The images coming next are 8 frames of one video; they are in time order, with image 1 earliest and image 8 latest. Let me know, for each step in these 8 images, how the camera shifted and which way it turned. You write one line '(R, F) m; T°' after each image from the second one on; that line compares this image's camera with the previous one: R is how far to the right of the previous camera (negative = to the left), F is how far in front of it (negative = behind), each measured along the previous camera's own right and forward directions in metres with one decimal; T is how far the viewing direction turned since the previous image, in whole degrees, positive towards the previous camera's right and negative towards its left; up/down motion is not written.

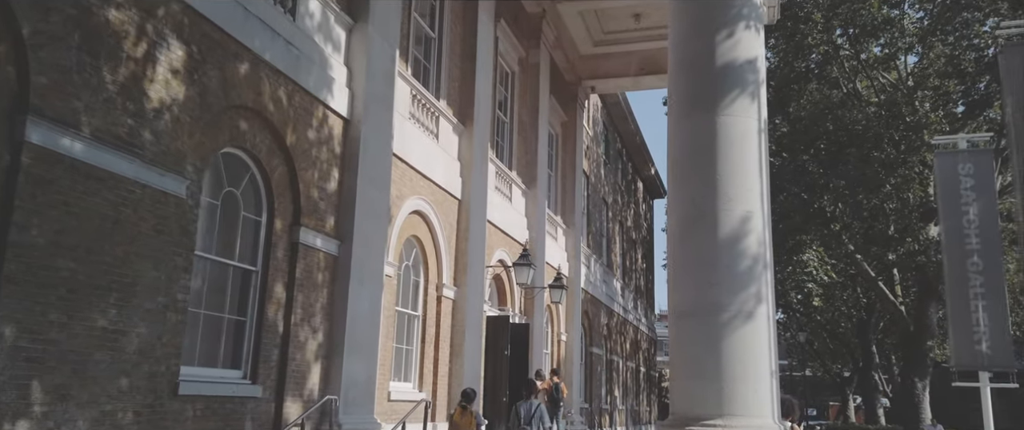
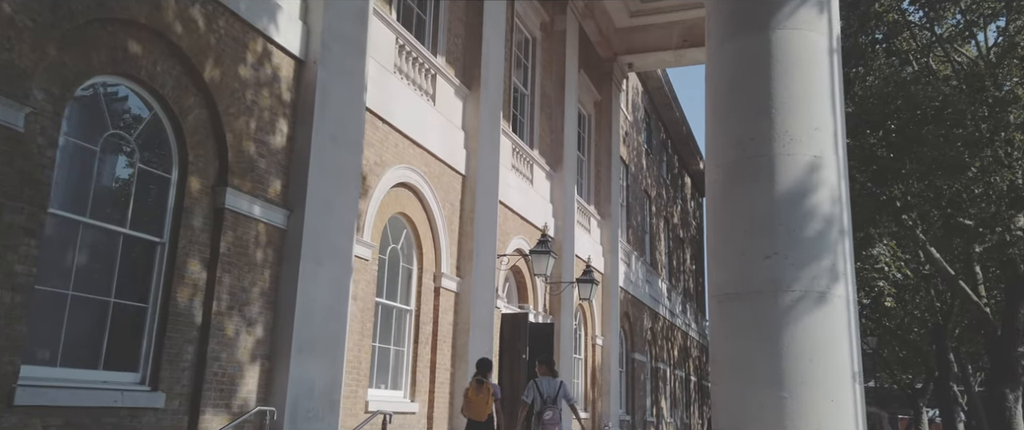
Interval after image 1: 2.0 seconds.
(+0.5, +2.1) m; -3°
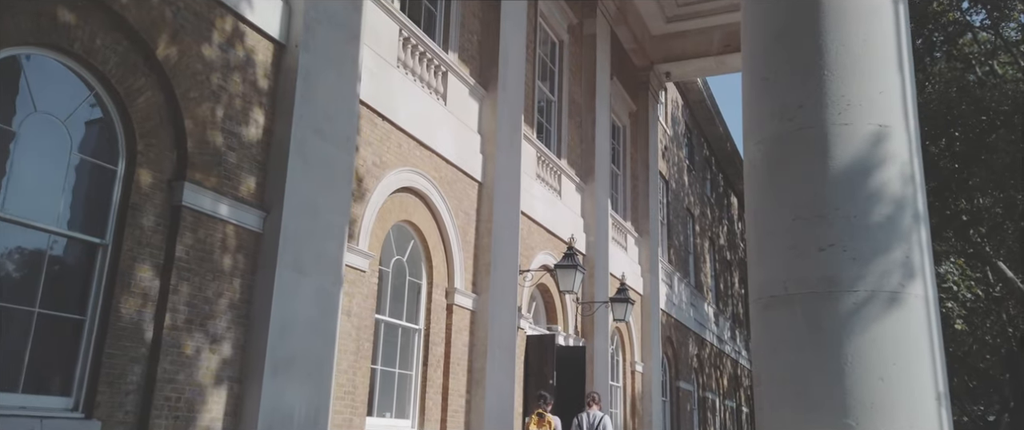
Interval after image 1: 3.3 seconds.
(+0.3, +1.1) m; -3°
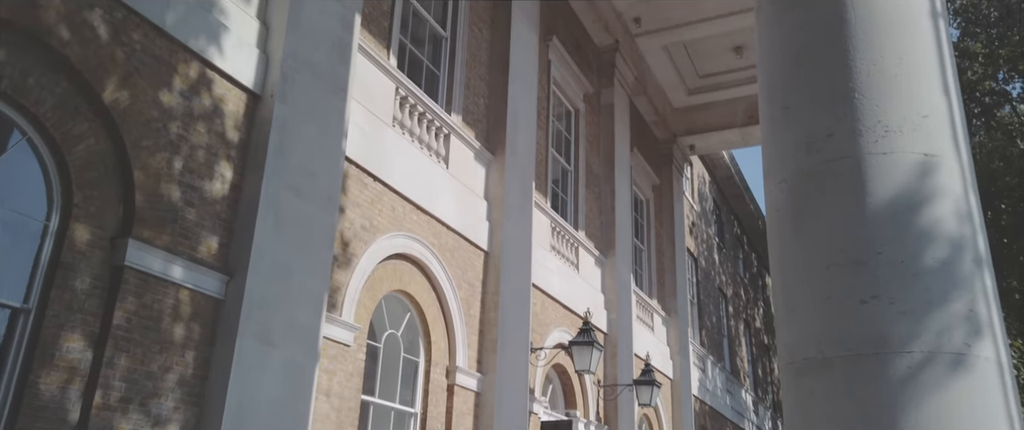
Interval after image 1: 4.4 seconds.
(+0.3, +0.8) m; -2°
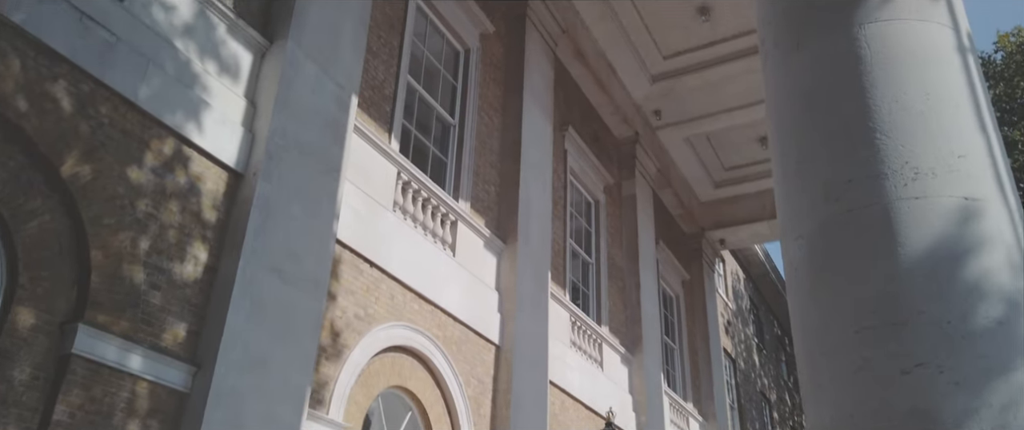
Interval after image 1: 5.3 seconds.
(+0.3, +0.6) m; -2°
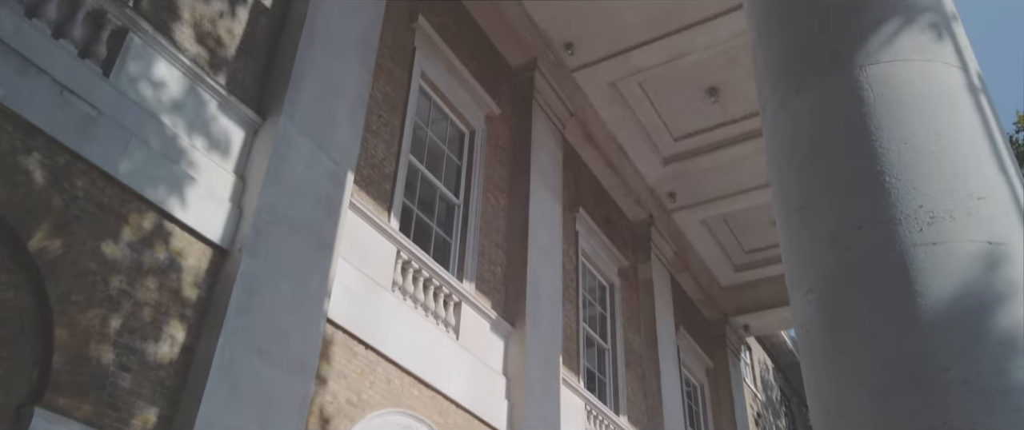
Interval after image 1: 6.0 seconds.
(+0.2, +0.3) m; -2°
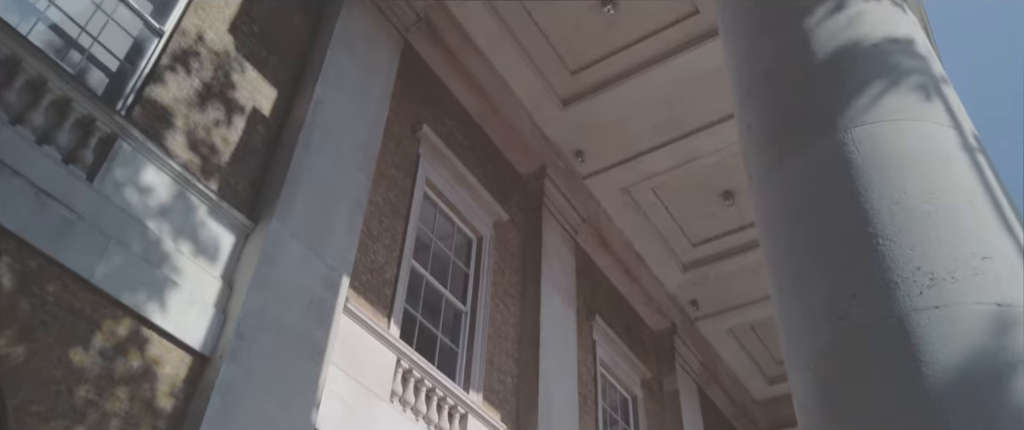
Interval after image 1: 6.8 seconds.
(+0.2, +0.3) m; -2°
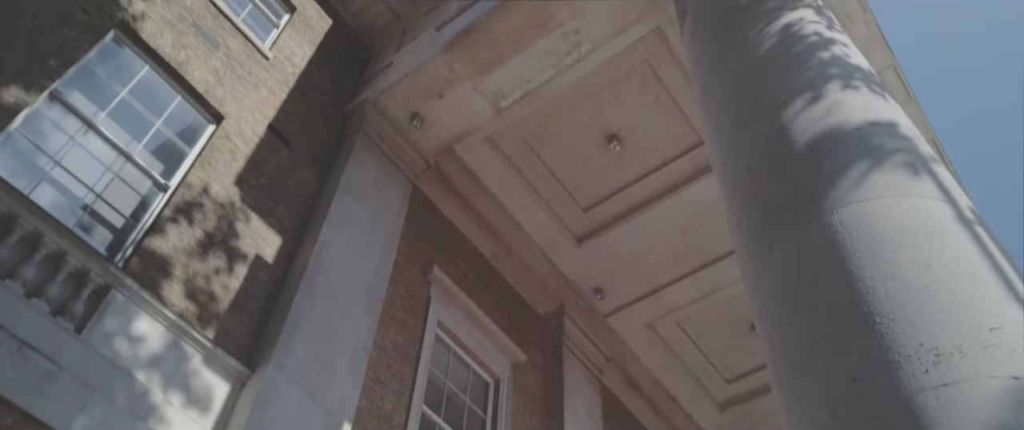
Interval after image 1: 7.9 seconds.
(+0.2, +0.2) m; -2°
